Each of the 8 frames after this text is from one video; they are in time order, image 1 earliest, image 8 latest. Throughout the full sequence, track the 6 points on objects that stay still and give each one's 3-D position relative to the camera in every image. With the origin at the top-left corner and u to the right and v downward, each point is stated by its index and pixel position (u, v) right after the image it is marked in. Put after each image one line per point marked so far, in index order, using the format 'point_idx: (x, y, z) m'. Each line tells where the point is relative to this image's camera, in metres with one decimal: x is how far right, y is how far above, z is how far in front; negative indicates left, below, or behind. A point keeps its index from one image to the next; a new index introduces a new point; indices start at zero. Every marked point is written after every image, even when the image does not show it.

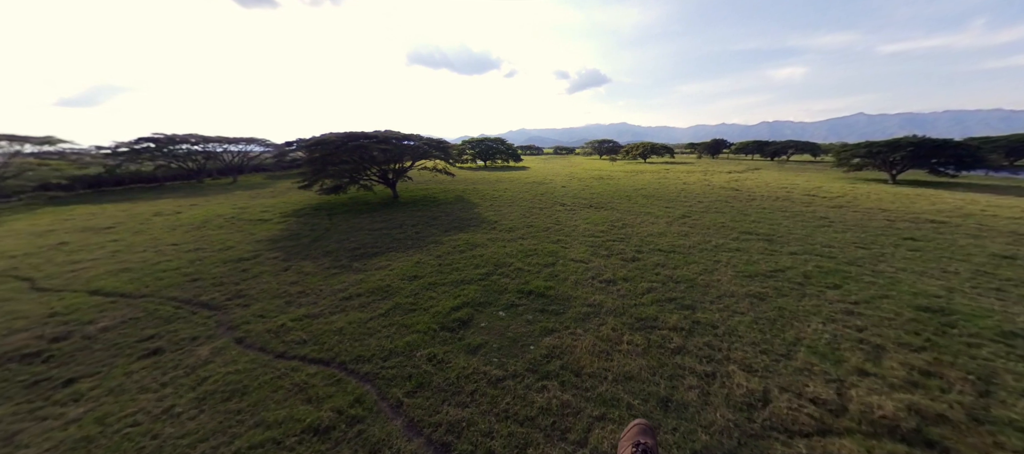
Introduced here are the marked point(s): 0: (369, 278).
0: (-5.3, -1.9, +11.5) m
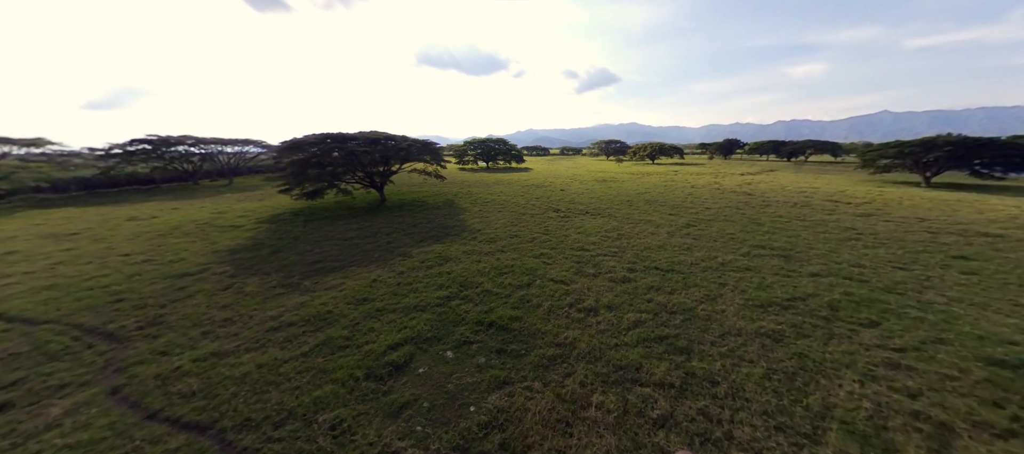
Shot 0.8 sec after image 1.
0: (-6.4, -2.4, +9.9) m
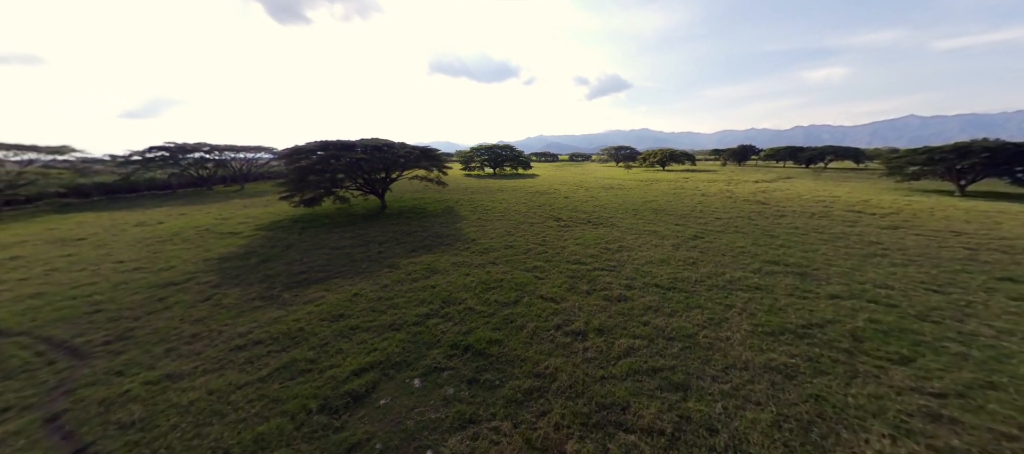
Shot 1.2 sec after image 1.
0: (-6.9, -2.7, +9.4) m
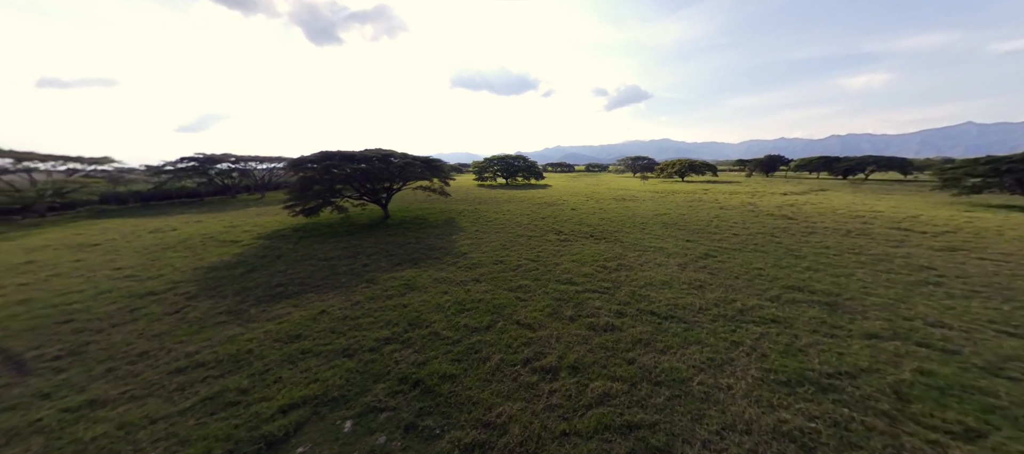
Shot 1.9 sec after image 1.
0: (-7.7, -3.1, +8.8) m
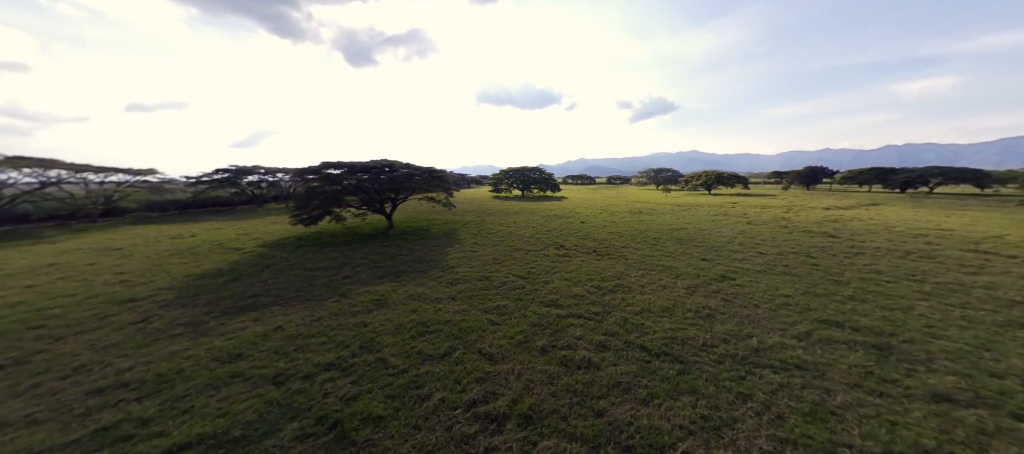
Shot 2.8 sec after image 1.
0: (-8.6, -3.2, +8.2) m
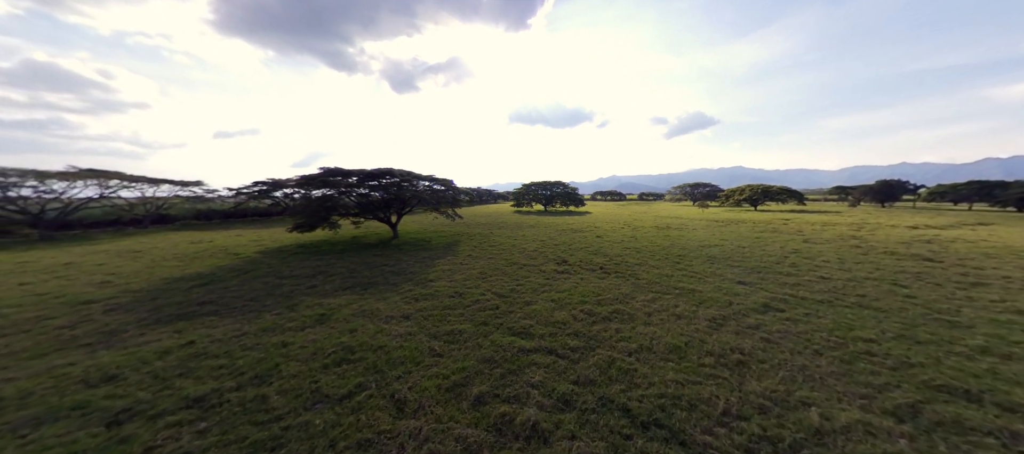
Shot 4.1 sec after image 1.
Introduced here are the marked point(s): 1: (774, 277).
0: (-9.8, -3.0, +6.9) m
1: (+9.3, -1.7, +10.7) m
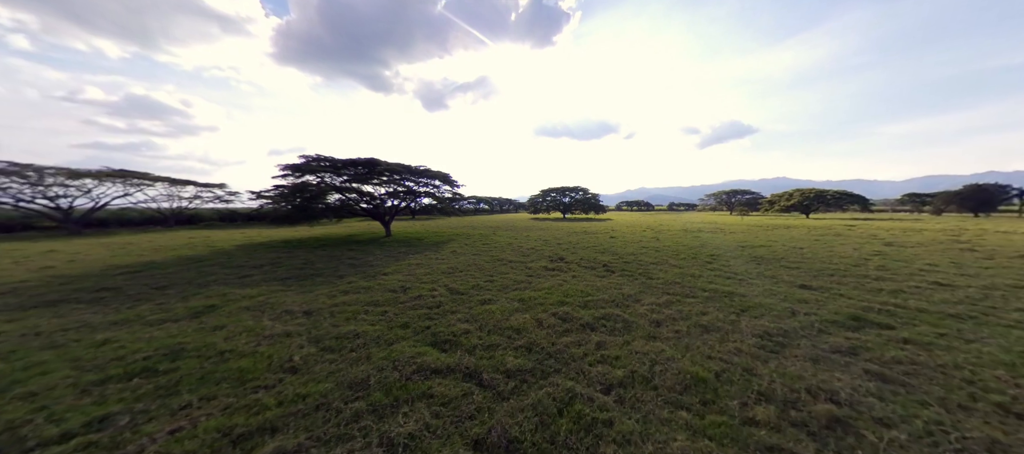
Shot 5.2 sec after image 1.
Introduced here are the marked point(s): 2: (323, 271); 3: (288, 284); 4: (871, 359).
0: (-11.0, -2.0, +5.0) m
1: (+8.3, -1.2, +7.3) m
2: (-6.4, -1.5, +10.5) m
3: (-6.4, -1.6, +8.8) m
4: (+4.6, -1.6, +3.9) m
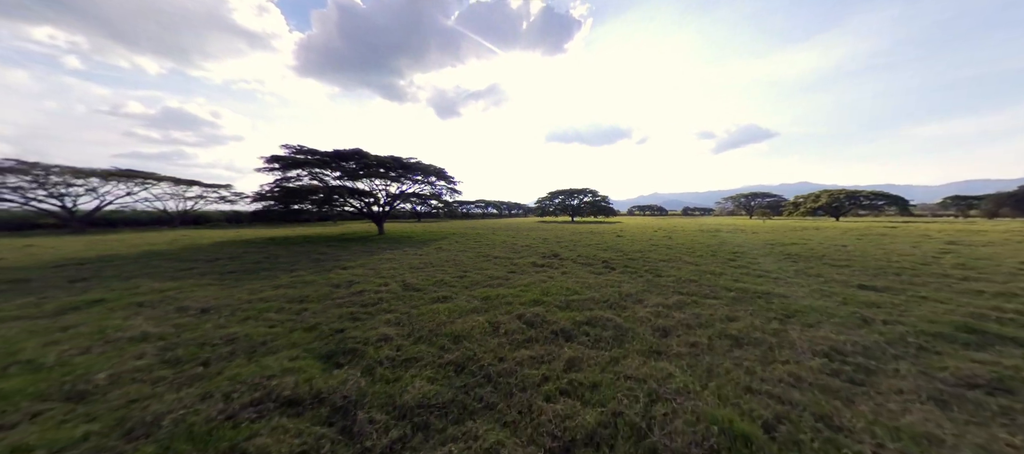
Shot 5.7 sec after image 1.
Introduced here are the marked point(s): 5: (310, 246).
0: (-11.7, -1.5, +3.9) m
1: (+7.7, -0.9, +5.4) m
2: (-6.9, -1.1, +9.2) m
3: (-6.9, -1.2, +7.5) m
4: (+3.8, -1.2, +2.1) m
5: (-9.4, -0.9, +14.1) m
